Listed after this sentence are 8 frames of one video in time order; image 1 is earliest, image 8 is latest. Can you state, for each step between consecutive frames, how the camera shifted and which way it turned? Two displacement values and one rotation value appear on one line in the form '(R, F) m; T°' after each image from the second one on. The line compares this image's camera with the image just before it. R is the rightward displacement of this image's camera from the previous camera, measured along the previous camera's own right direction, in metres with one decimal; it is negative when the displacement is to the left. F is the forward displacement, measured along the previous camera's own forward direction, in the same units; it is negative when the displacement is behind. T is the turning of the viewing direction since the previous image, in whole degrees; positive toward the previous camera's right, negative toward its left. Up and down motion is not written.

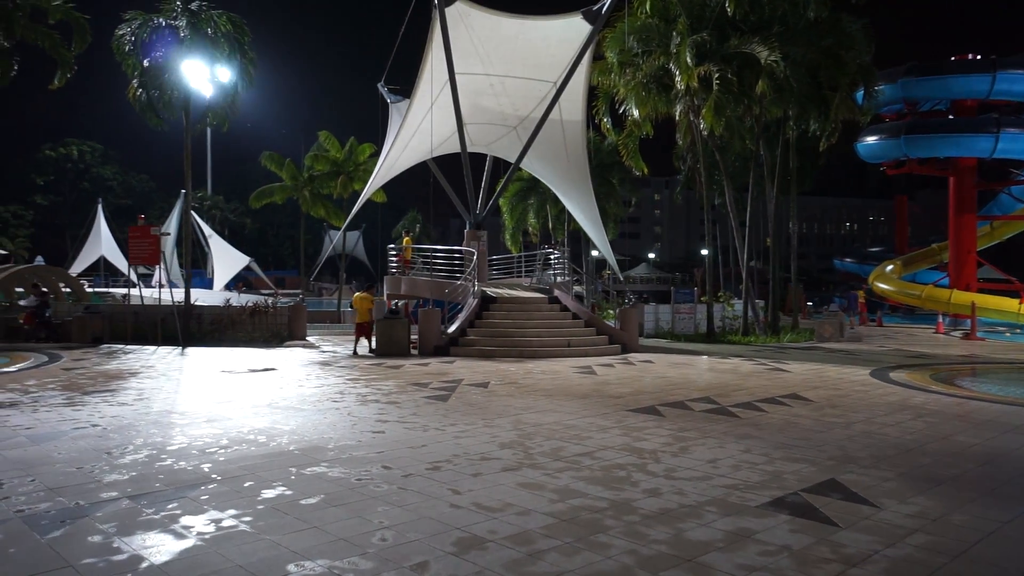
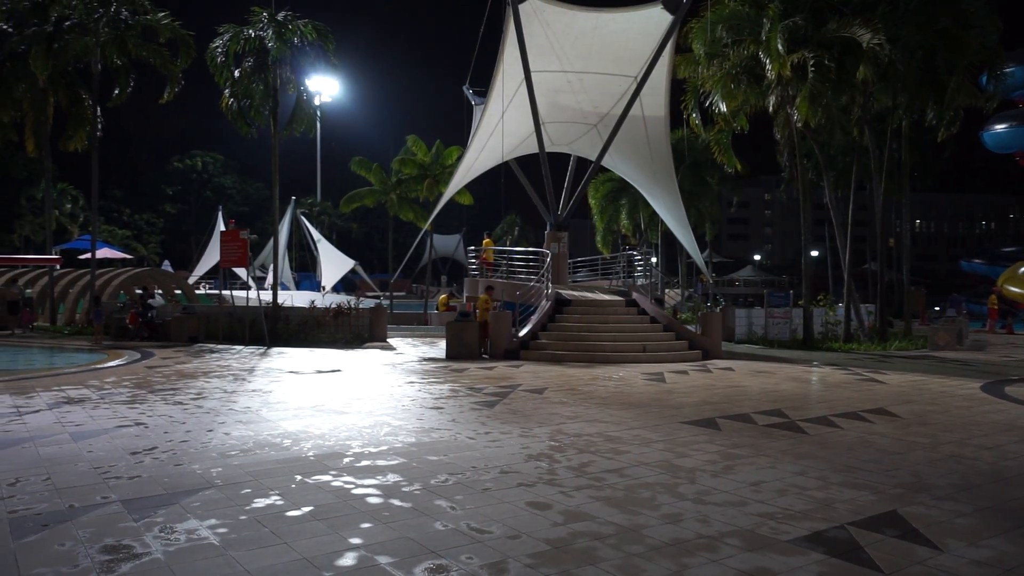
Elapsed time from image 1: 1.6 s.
(+0.7, +0.5) m; -8°
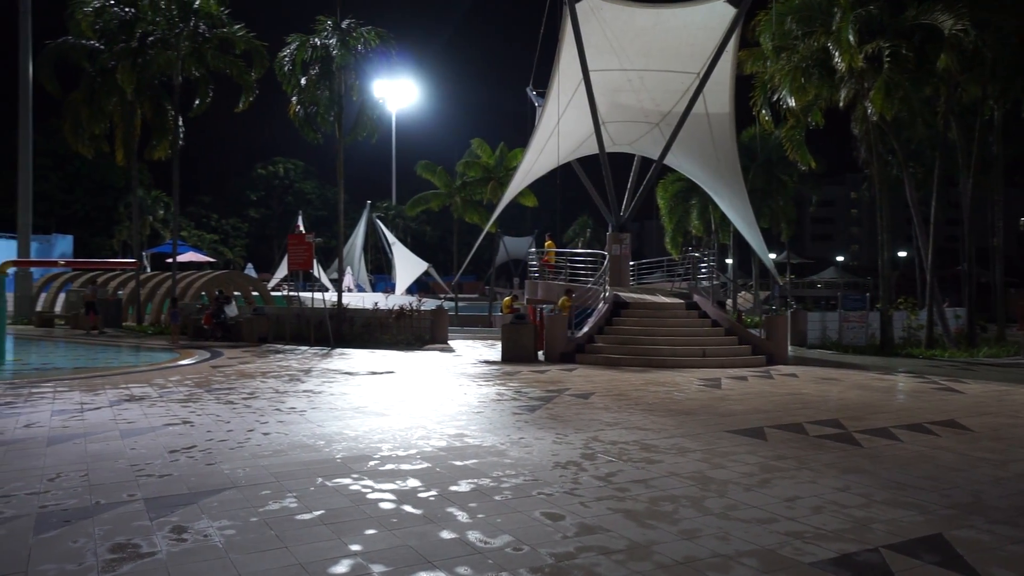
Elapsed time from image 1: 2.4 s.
(+0.4, +0.2) m; -6°
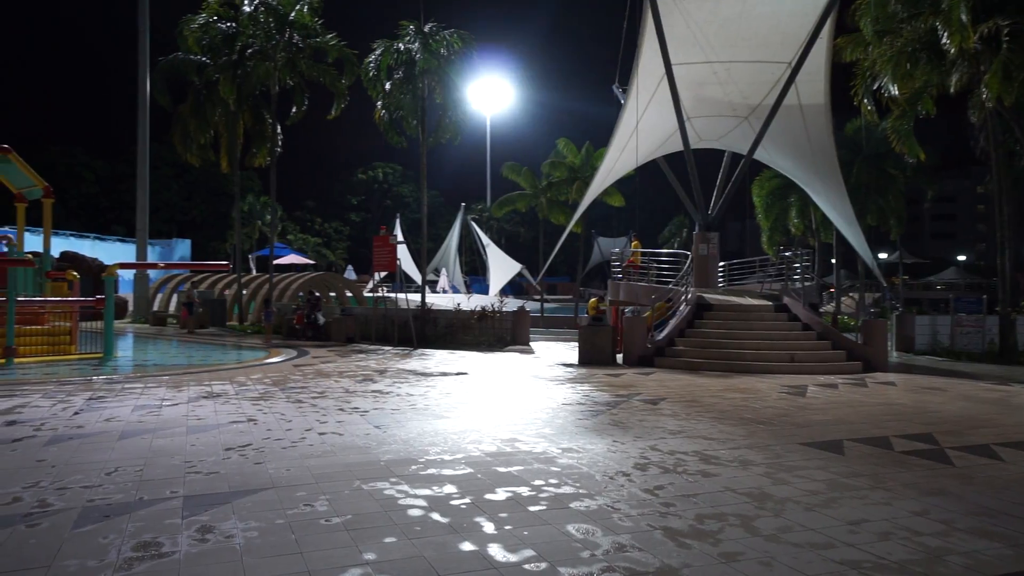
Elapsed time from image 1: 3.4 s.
(+0.5, +0.3) m; -8°
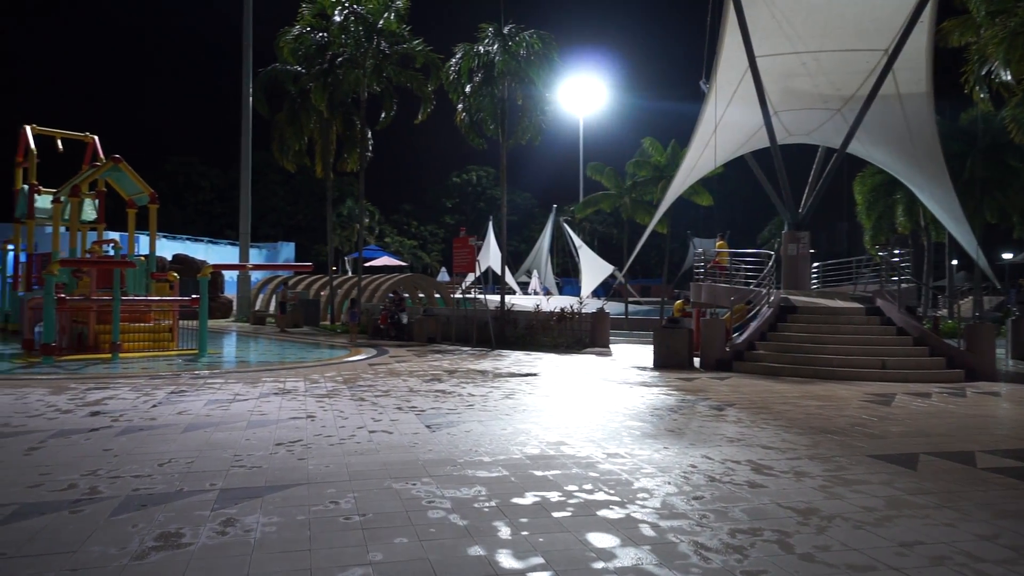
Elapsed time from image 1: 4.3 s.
(+0.5, +0.2) m; -7°
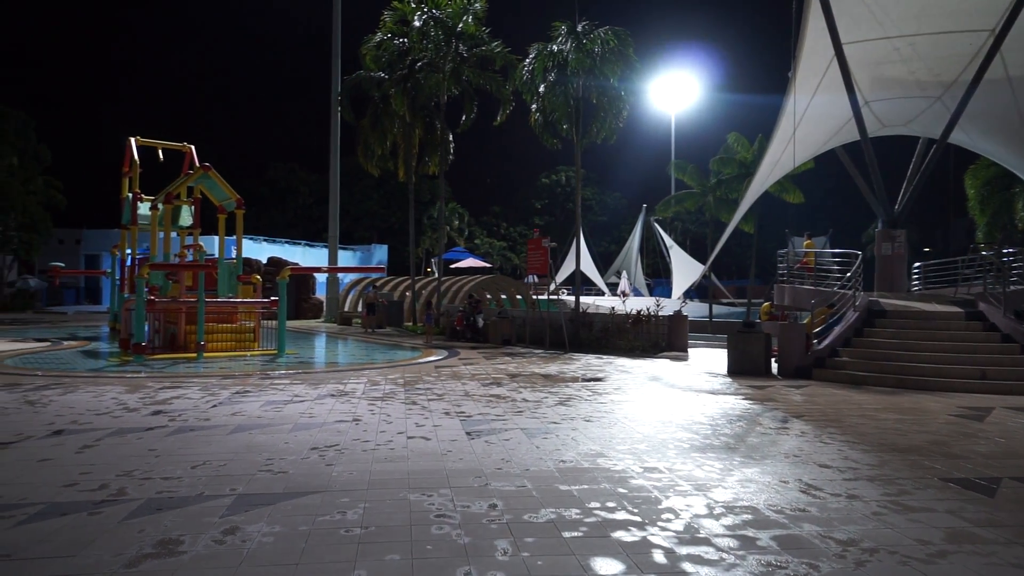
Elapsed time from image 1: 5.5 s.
(+0.6, +0.3) m; -7°
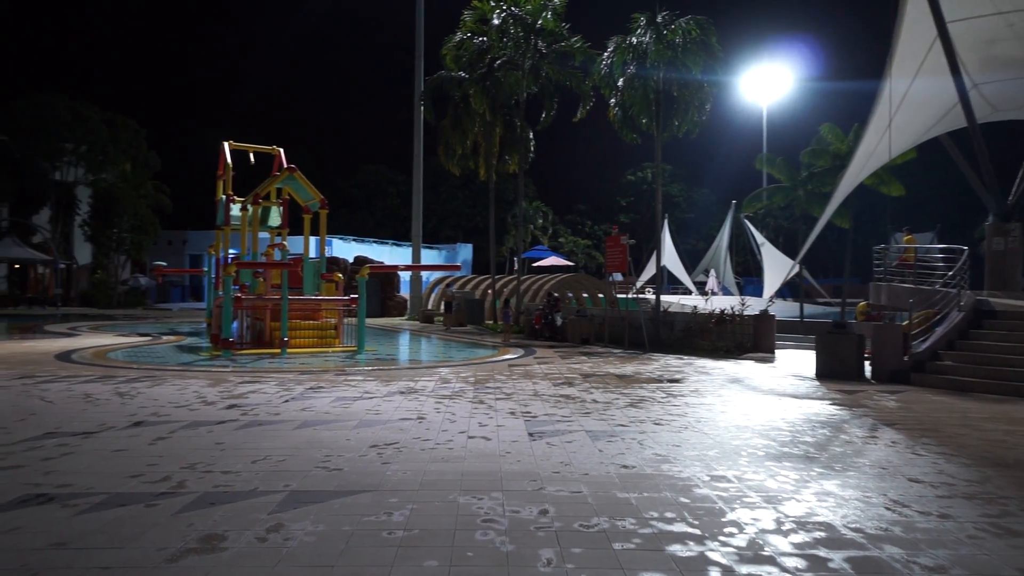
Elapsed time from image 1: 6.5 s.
(+0.2, +0.3) m; -7°
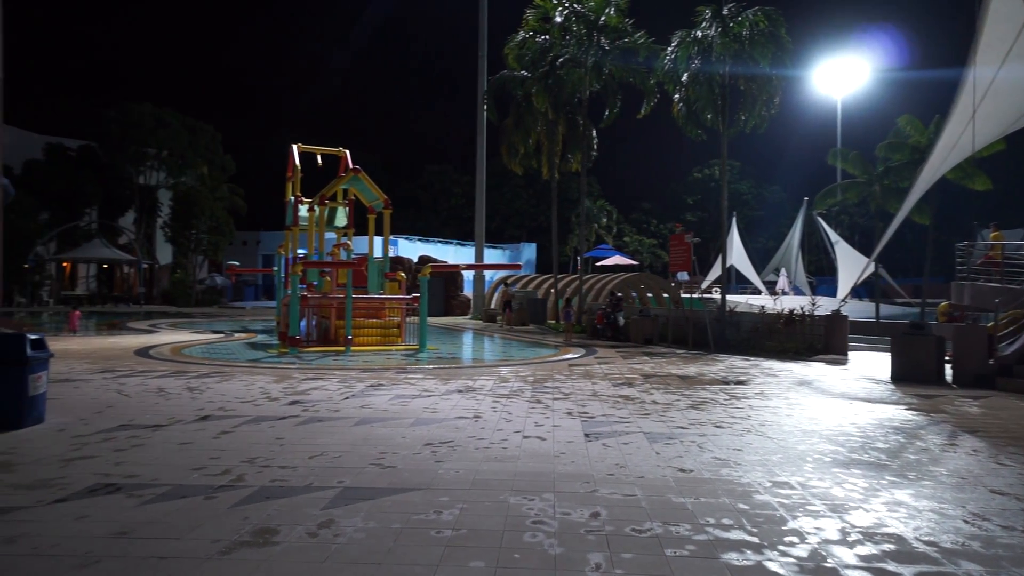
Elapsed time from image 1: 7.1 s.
(+0.1, +0.1) m; -5°
